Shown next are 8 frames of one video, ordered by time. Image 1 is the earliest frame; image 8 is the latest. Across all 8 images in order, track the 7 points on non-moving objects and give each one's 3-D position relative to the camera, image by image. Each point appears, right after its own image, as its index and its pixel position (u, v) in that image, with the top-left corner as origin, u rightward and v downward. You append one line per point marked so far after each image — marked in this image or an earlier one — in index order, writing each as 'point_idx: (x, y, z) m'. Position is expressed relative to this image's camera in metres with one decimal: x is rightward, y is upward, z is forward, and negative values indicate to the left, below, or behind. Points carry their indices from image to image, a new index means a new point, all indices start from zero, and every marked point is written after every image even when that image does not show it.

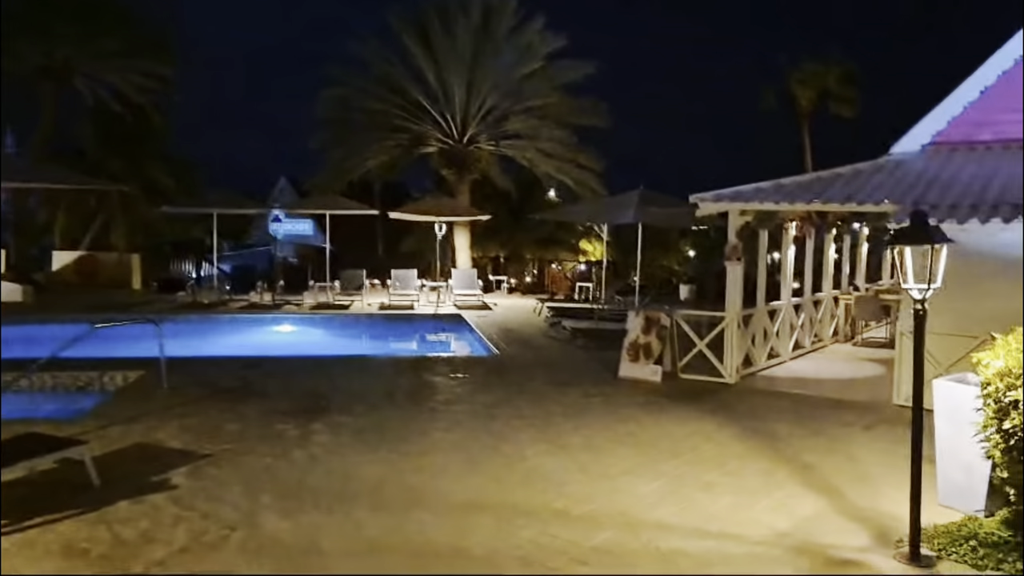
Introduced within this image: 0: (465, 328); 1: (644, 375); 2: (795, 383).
0: (-1.1, -0.9, +18.8) m
1: (+2.0, -1.3, +12.6) m
2: (+4.3, -1.5, +12.8) m
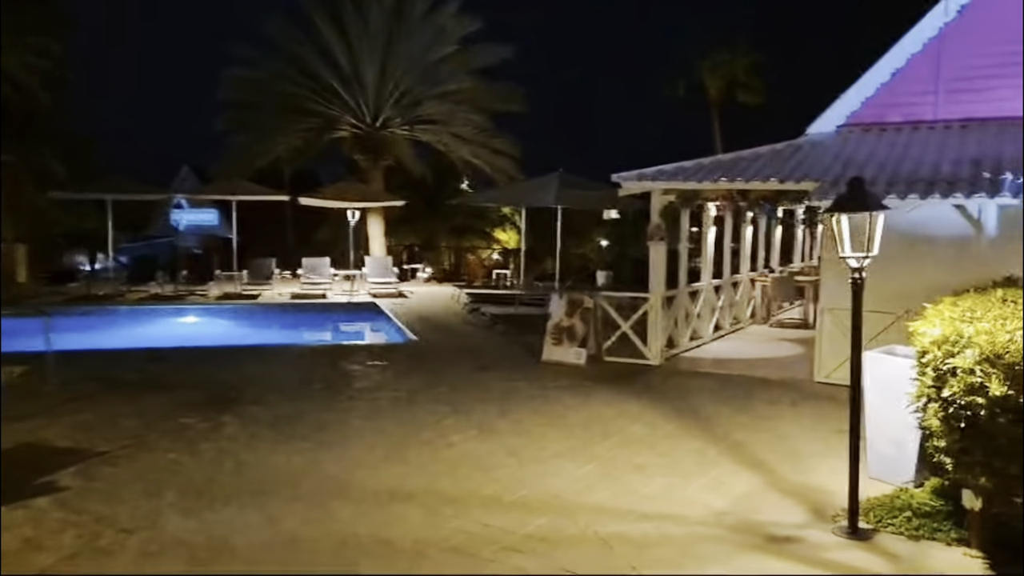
0: (-2.8, -0.6, +18.2) m
1: (+0.8, -1.0, +12.3) m
2: (+3.1, -1.2, +12.8) m
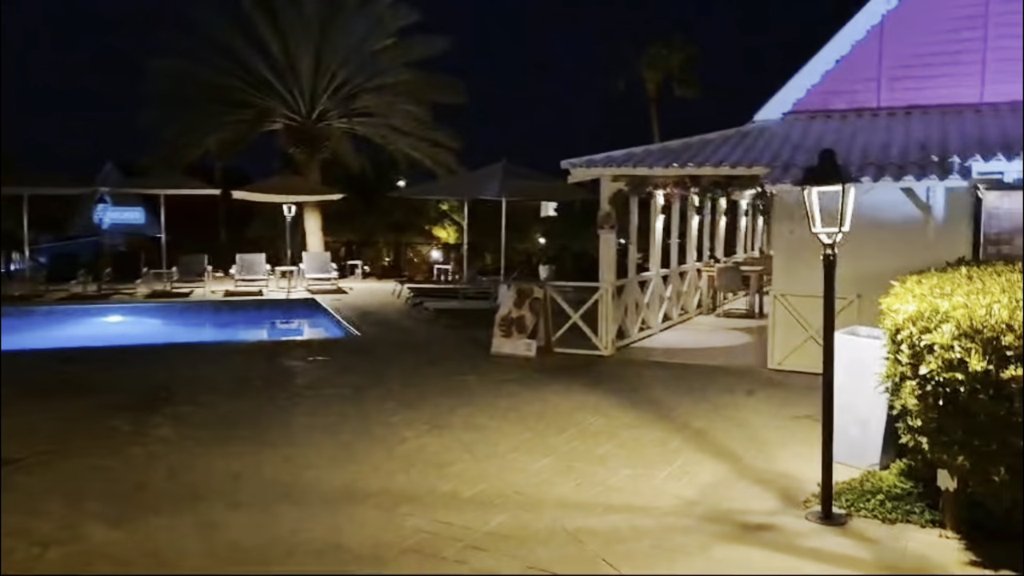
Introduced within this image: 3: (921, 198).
0: (-4.0, -0.5, +17.6) m
1: (+0.1, -0.9, +12.0) m
2: (+2.4, -1.0, +12.7) m
3: (+5.0, +1.1, +10.1) m
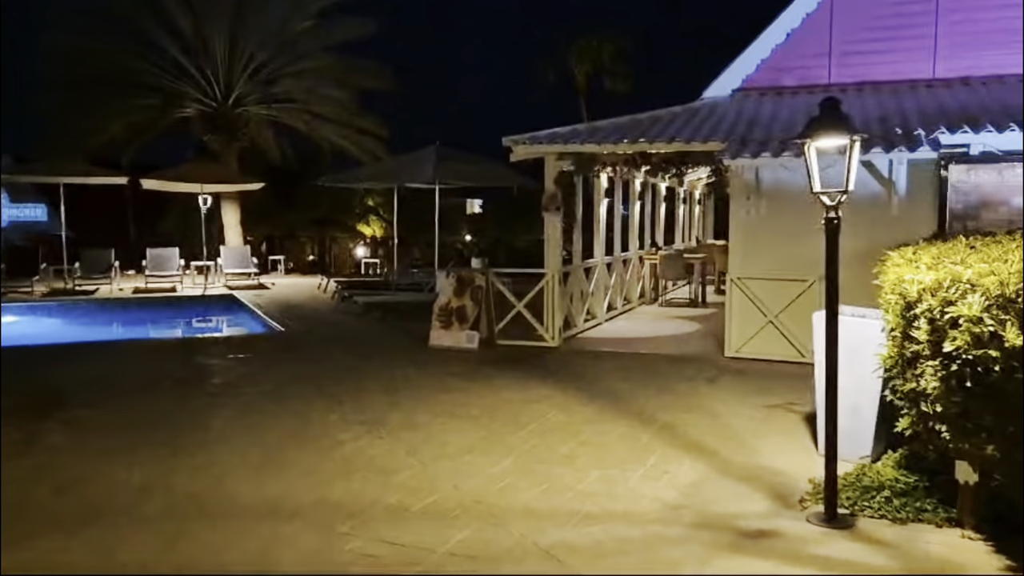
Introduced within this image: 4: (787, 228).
0: (-5.3, -0.4, +16.3) m
1: (-0.7, -0.7, +11.1) m
2: (+1.5, -0.8, +12.0) m
3: (+4.3, +1.3, +9.6) m
4: (+3.3, +0.7, +10.2) m
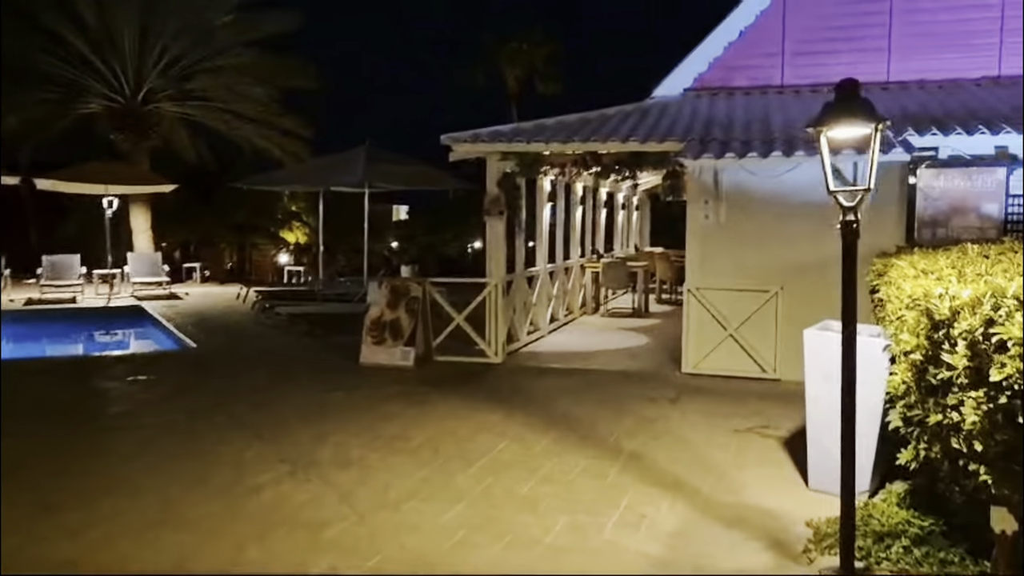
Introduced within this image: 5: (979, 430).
0: (-6.5, -0.6, +14.9) m
1: (-1.5, -0.9, +10.1) m
2: (+0.7, -0.9, +11.1) m
3: (+3.7, +1.2, +9.1) m
4: (+2.7, +0.6, +9.5) m
5: (+2.2, -0.7, +3.9) m
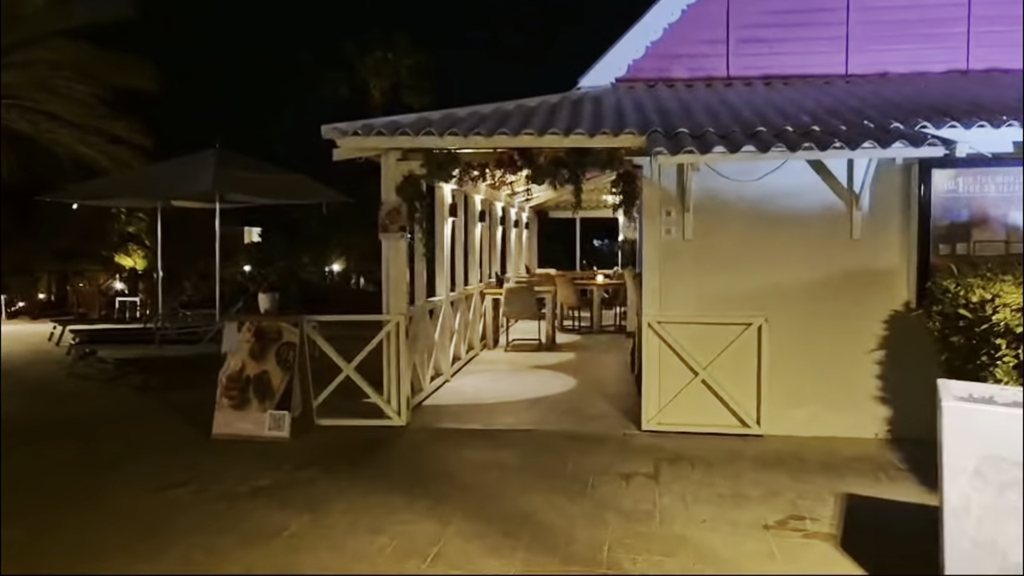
0: (-8.0, -1.2, +11.3) m
1: (-2.3, -1.2, +7.4) m
2: (-0.3, -1.3, +8.8) m
3: (+2.9, +0.9, +7.3) m
4: (+1.9, +0.3, +7.6) m
5: (+2.4, -0.8, +2.0) m
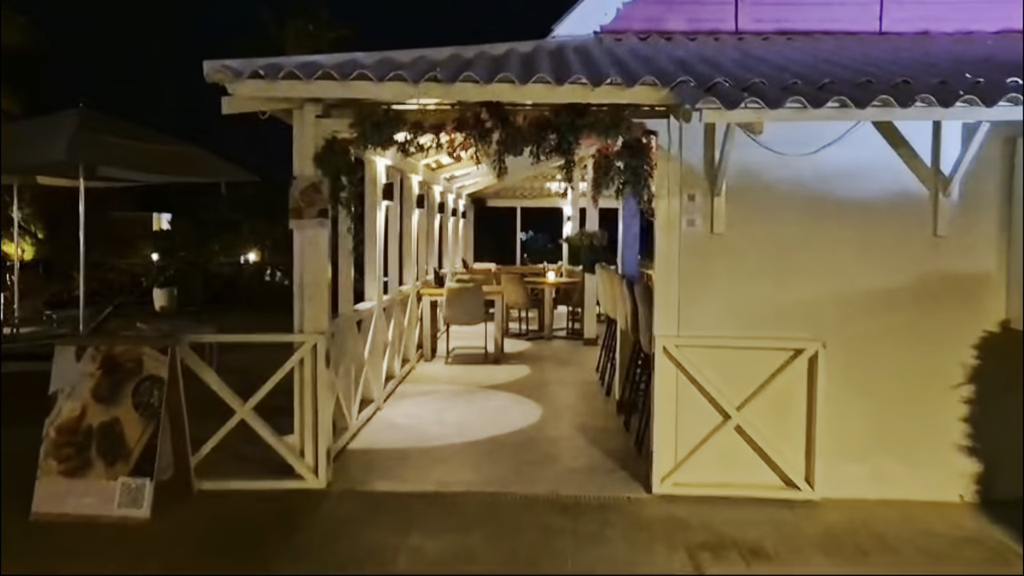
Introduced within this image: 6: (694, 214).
0: (-8.5, -1.2, +8.4) m
1: (-2.5, -1.3, +5.0) m
2: (-0.7, -1.3, +6.6) m
3: (+2.7, +0.8, +5.4) m
4: (+1.6, +0.2, +5.6) m
5: (+2.7, -1.0, +0.1) m
6: (+1.2, +0.5, +5.6) m
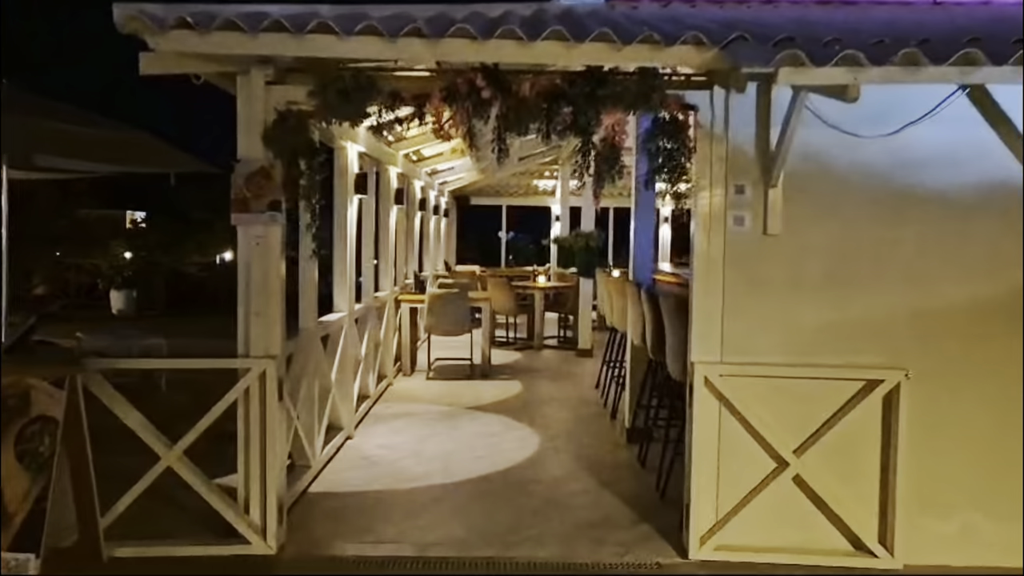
0: (-8.6, -1.2, +7.0) m
1: (-2.4, -1.4, +3.8) m
2: (-0.7, -1.4, +5.4) m
3: (+2.7, +0.8, +4.3) m
4: (+1.6, +0.2, +4.5) m
5: (+2.8, -1.0, -1.1) m
6: (+1.2, +0.4, +4.4) m
